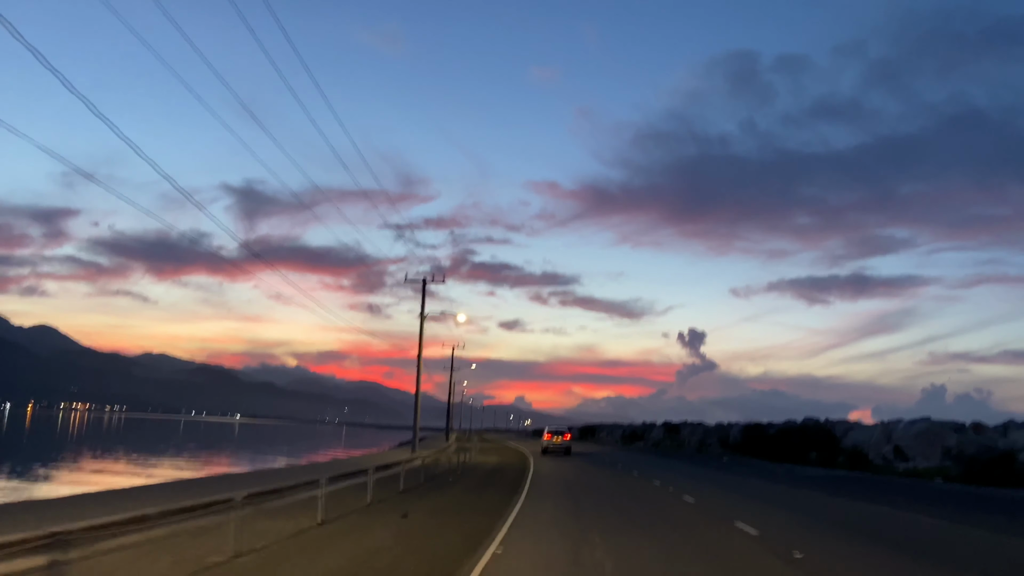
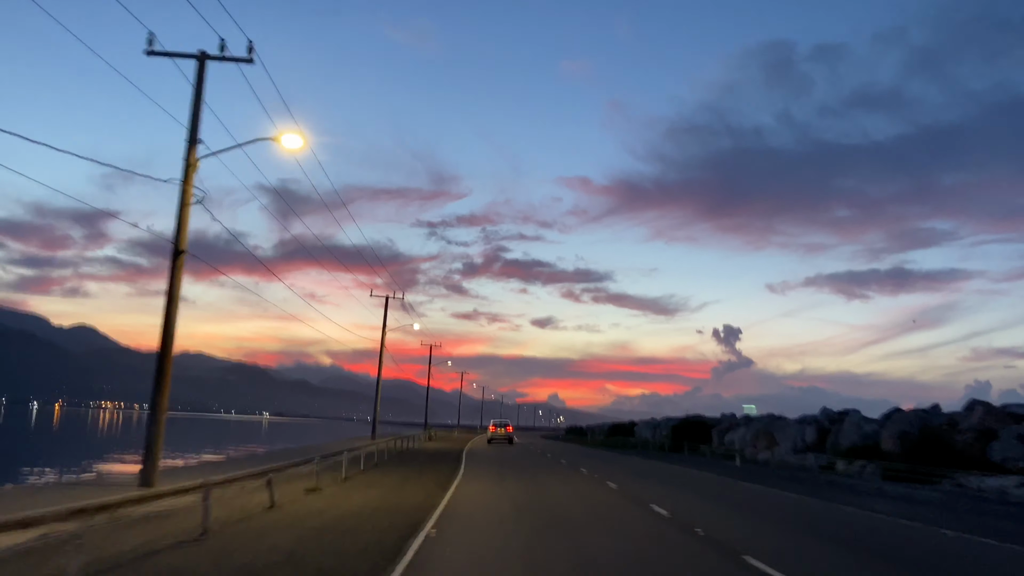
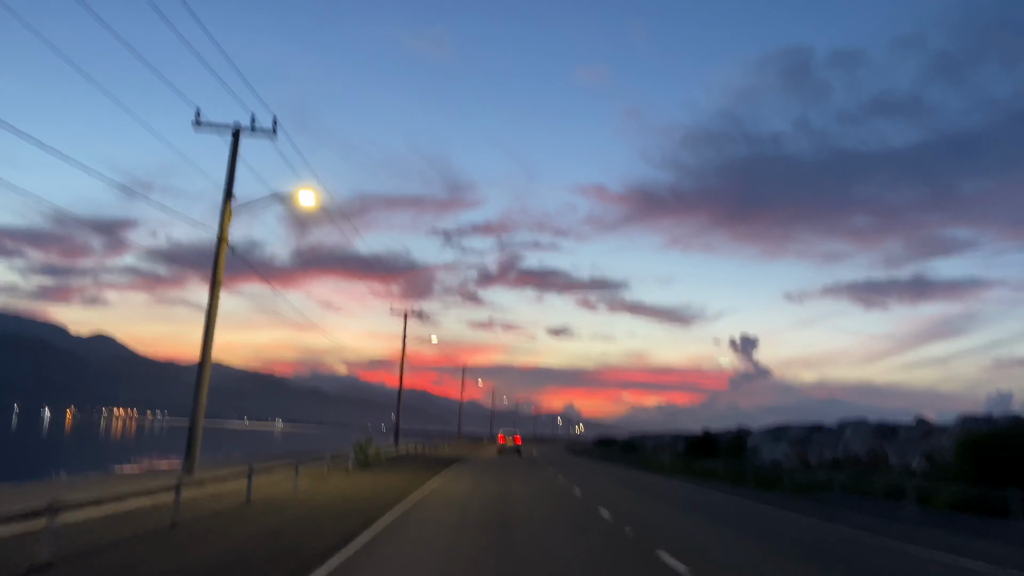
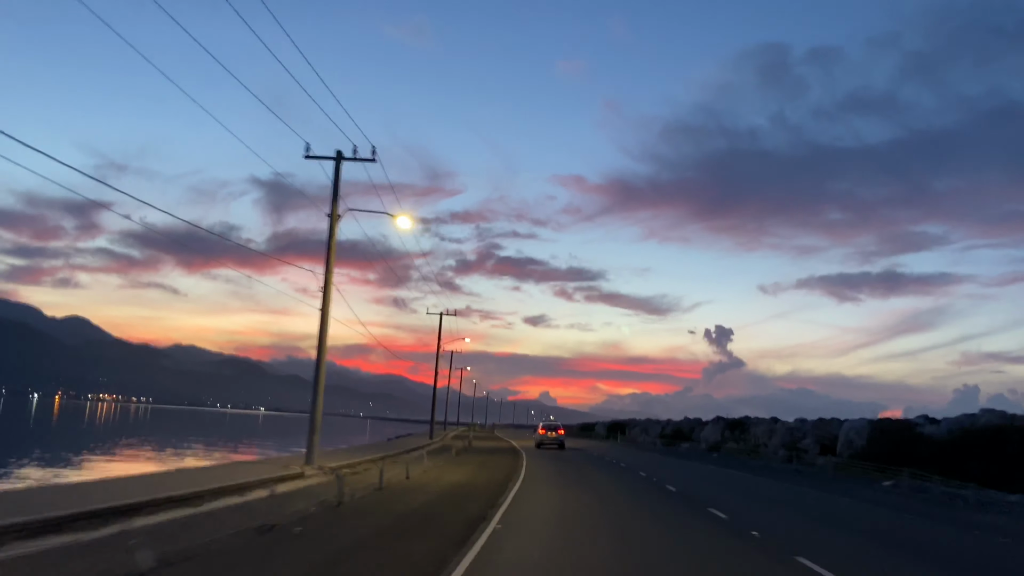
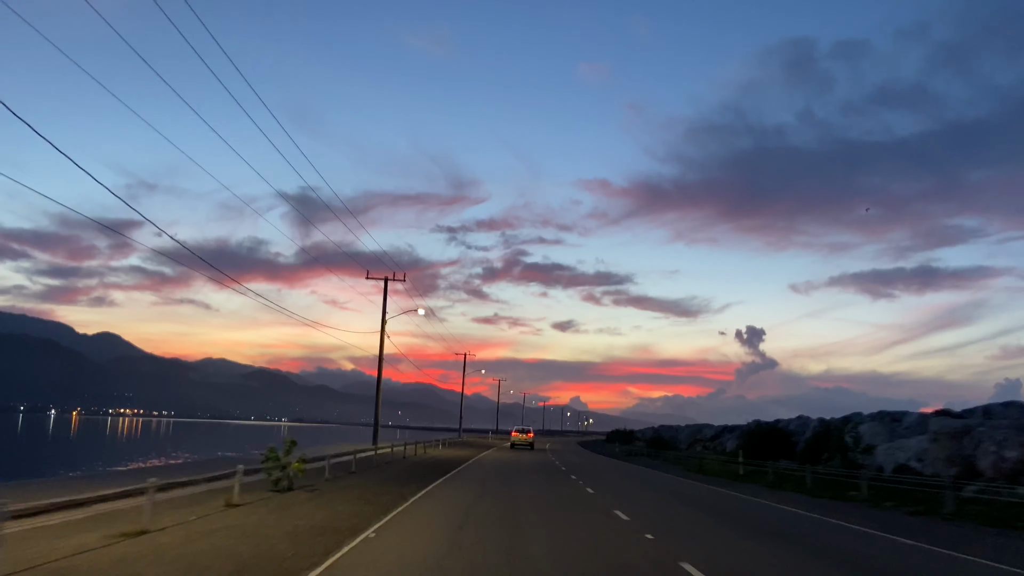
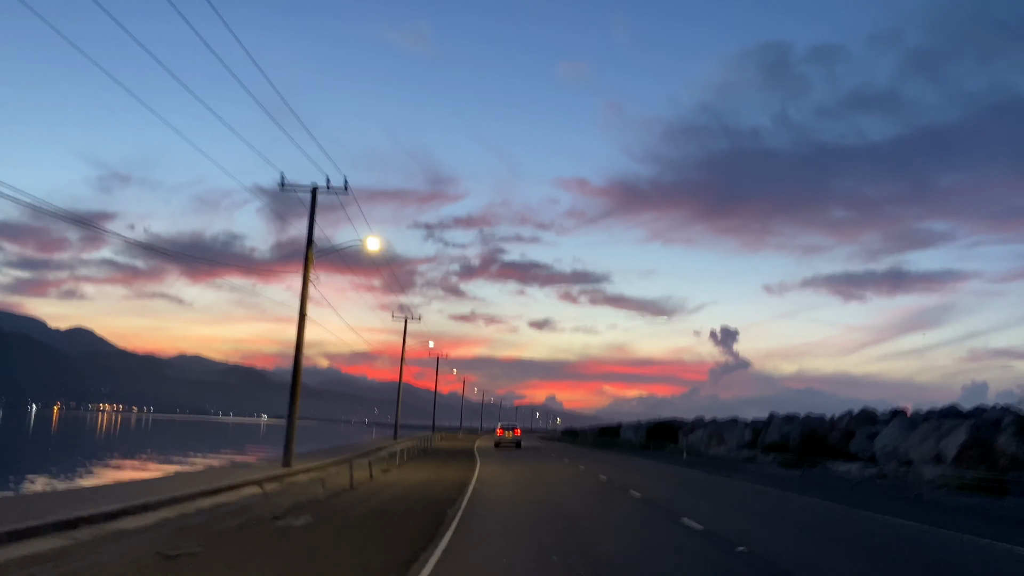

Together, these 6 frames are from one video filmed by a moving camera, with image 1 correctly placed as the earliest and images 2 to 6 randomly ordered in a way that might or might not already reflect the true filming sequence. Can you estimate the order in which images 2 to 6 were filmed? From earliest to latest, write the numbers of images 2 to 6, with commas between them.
4, 6, 2, 3, 5
